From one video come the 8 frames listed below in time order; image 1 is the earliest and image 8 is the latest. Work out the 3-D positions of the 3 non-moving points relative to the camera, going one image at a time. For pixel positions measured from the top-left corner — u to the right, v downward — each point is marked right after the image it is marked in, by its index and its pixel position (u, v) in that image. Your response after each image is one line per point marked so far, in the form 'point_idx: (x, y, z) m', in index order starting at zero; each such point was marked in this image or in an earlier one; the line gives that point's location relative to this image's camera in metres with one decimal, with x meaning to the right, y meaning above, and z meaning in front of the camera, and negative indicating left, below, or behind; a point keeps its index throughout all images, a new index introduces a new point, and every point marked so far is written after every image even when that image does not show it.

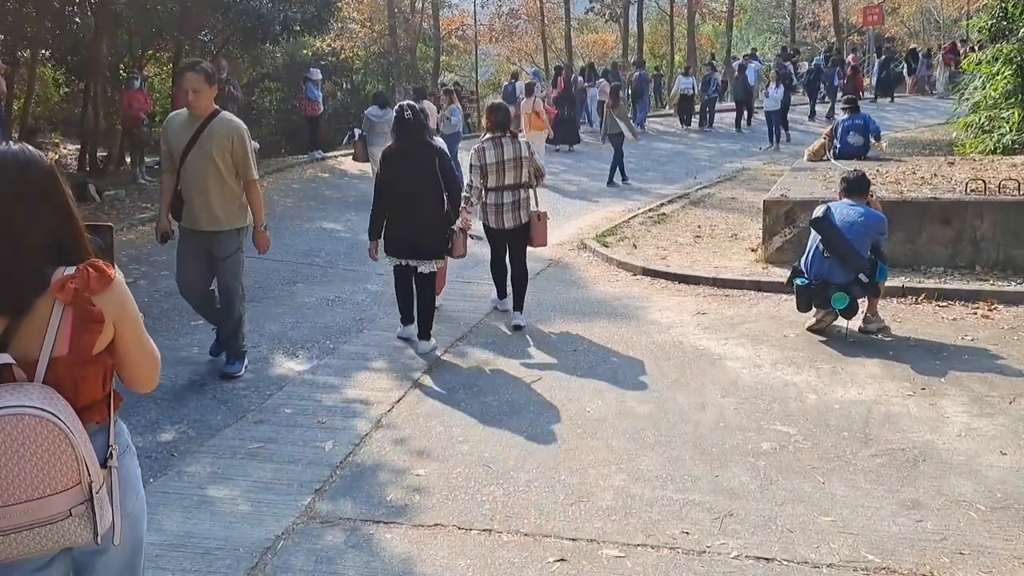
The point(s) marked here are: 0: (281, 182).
0: (-4.1, +1.9, +14.9) m
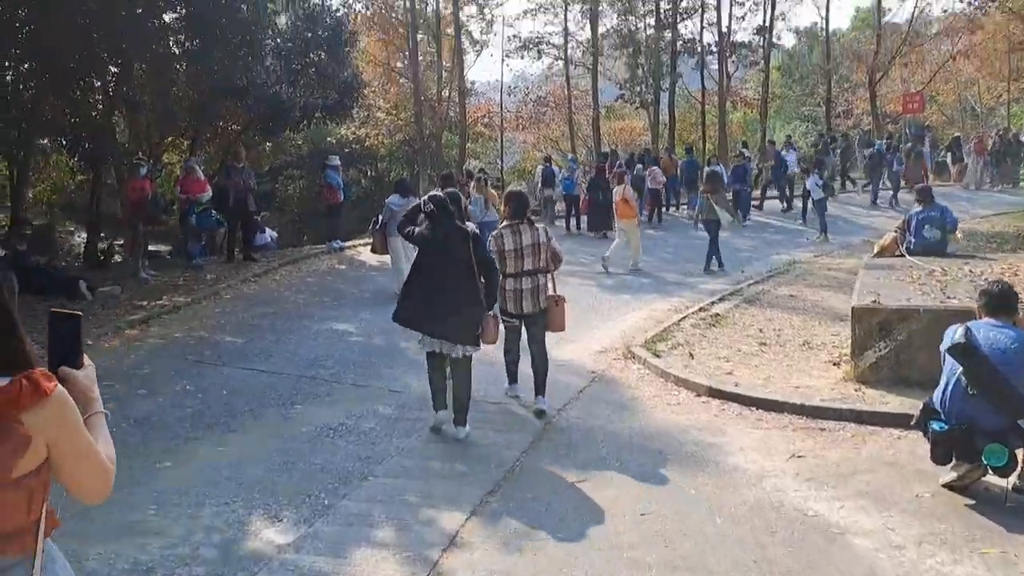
0: (-3.6, +0.2, +13.8) m
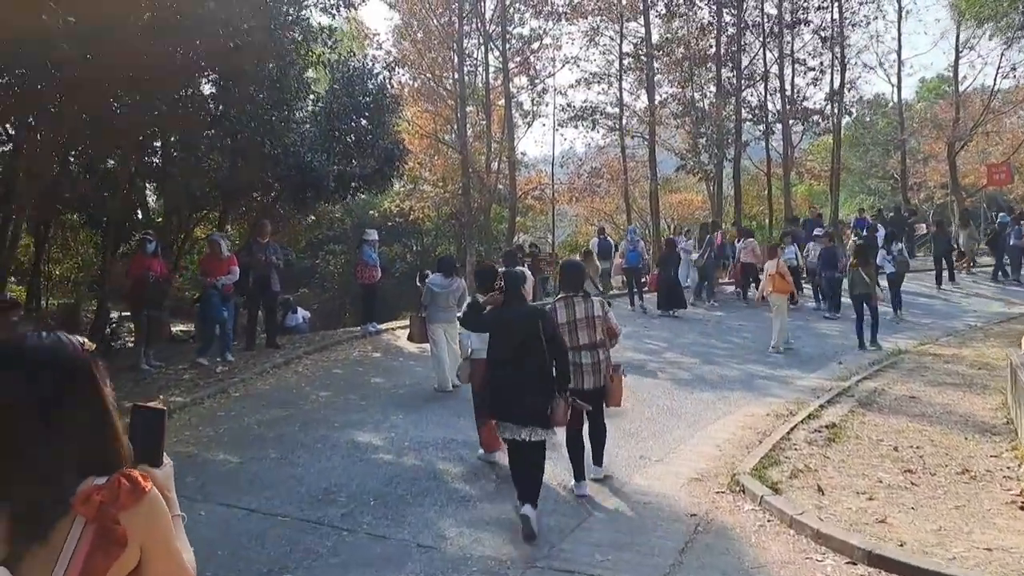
0: (-2.7, -1.1, +12.0) m
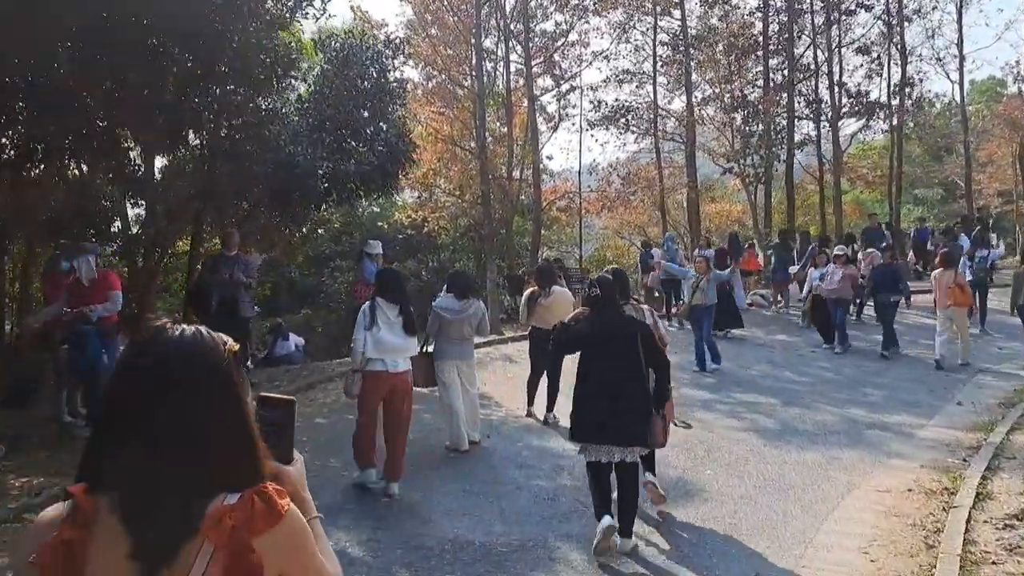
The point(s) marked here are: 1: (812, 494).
0: (-2.4, -1.4, +9.4) m
1: (+2.4, -1.6, +6.6) m
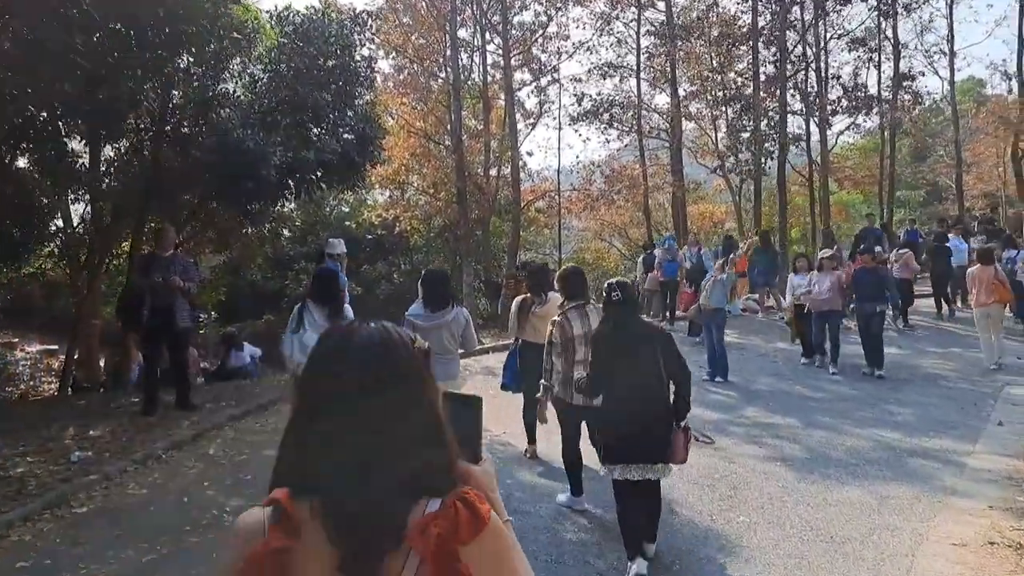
0: (-2.5, -1.5, +8.0) m
1: (+2.4, -1.7, +5.4) m
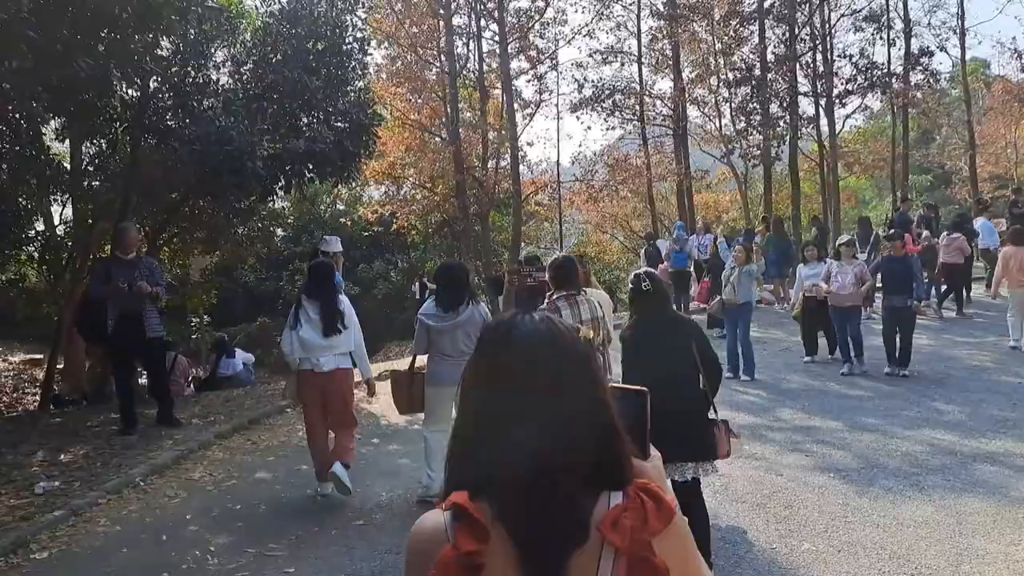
0: (-2.3, -1.5, +7.2) m
1: (+2.5, -1.6, +4.6) m
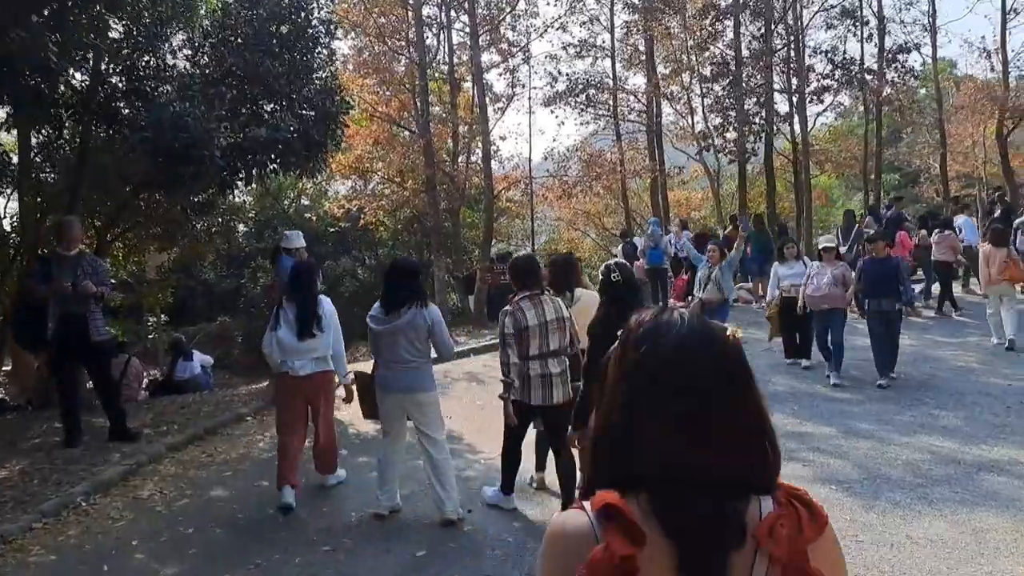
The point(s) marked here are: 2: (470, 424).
0: (-2.5, -1.5, +6.6) m
1: (+2.5, -1.6, +4.1) m
2: (-0.4, -1.4, +8.7) m
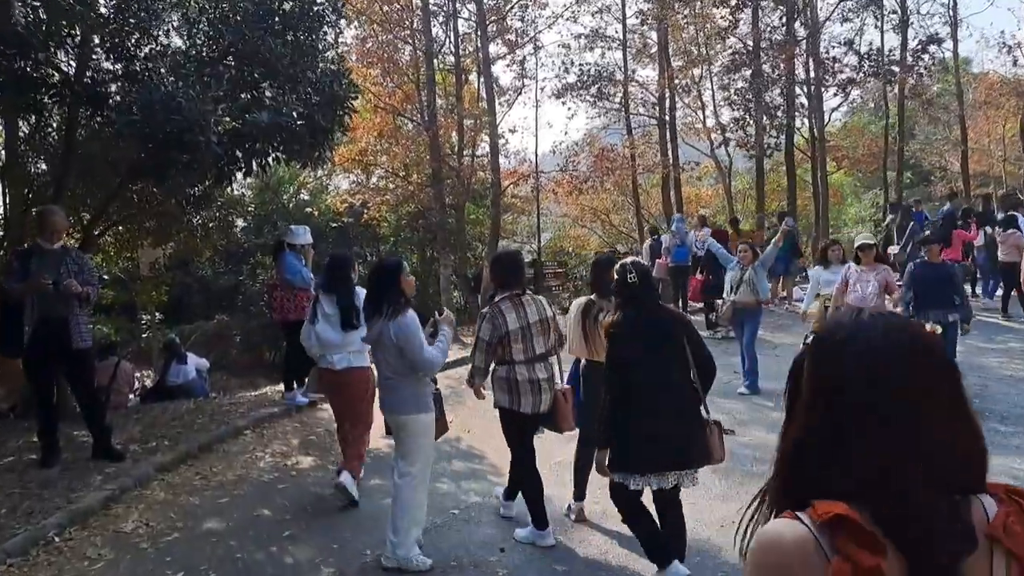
0: (-2.2, -1.5, +5.8) m
1: (+2.7, -1.7, +3.4) m
2: (-0.2, -1.4, +7.9) m
